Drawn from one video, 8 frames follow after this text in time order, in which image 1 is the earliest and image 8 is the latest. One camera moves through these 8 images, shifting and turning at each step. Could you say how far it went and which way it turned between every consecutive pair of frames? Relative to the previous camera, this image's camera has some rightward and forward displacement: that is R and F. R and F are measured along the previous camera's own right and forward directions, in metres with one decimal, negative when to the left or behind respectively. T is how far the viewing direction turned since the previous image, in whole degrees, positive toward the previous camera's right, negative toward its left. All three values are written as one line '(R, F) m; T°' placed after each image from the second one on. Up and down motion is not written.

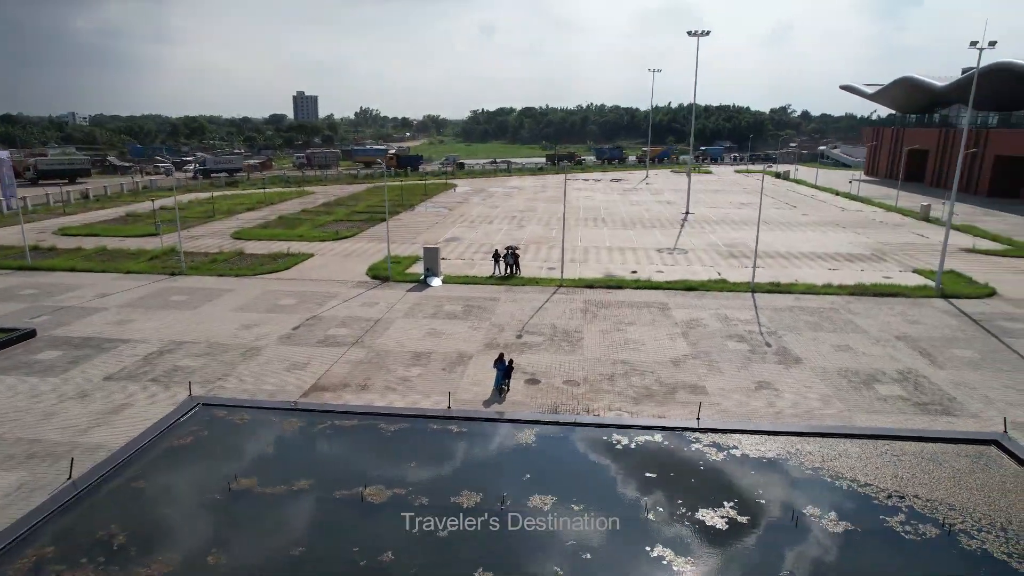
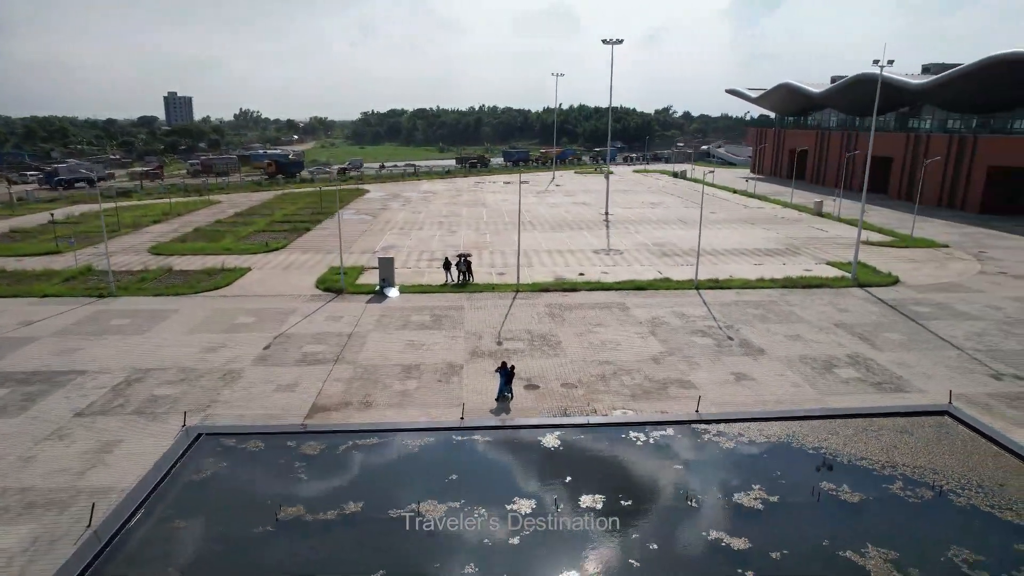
(-2.3, -0.2) m; +9°
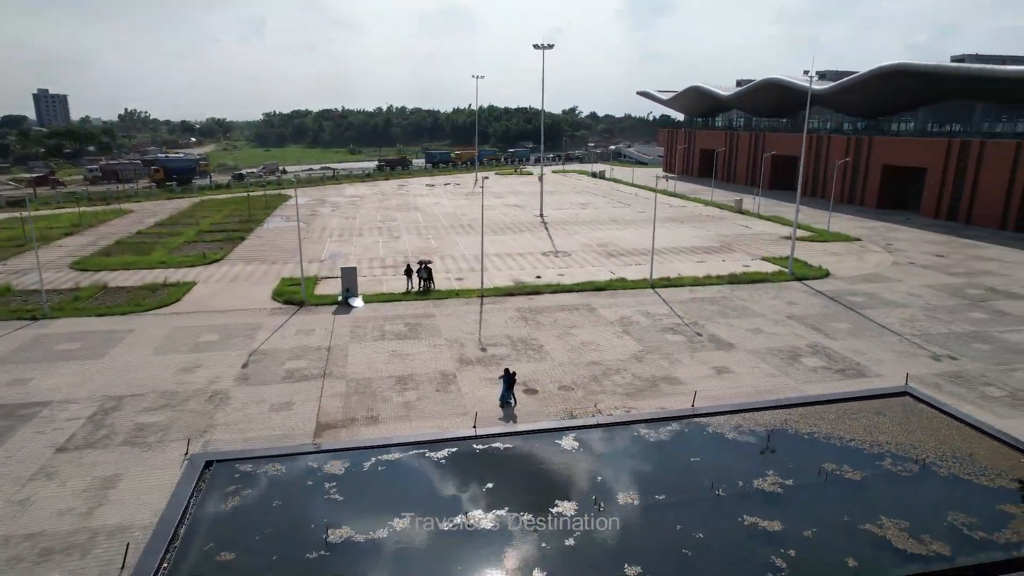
(-2.0, -0.2) m; +8°
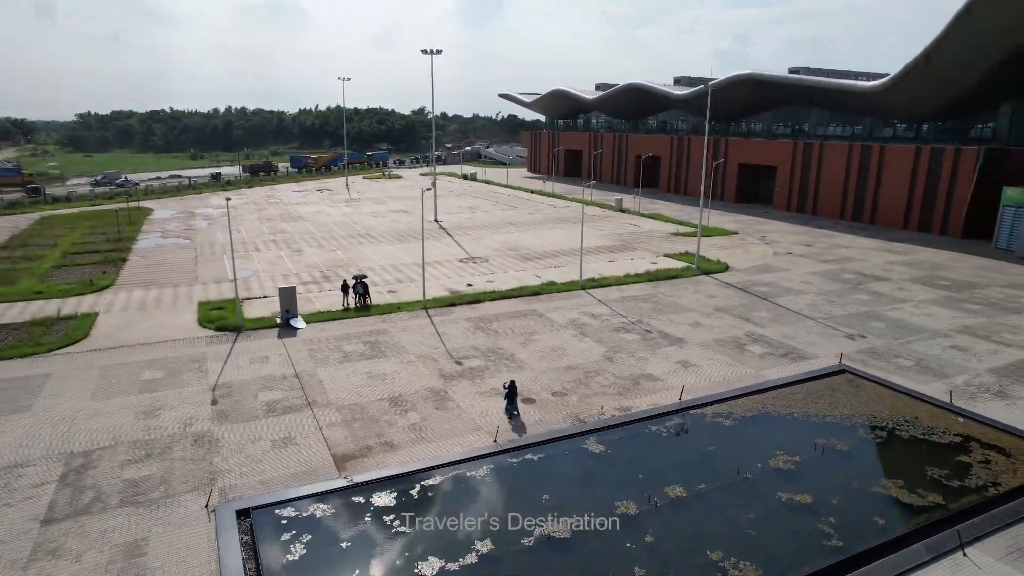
(-3.4, 0.0) m; +13°
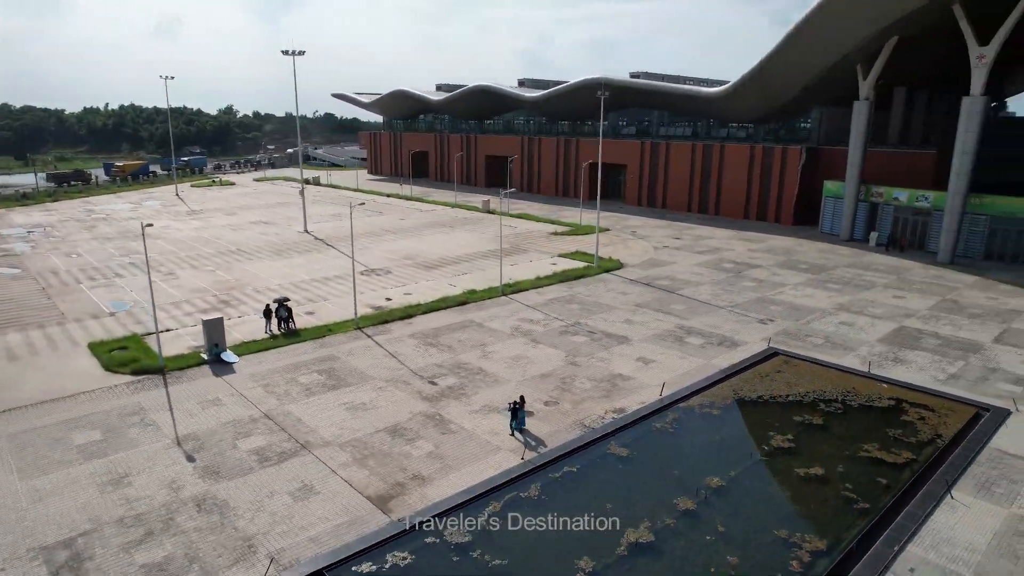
(-4.1, +0.4) m; +16°
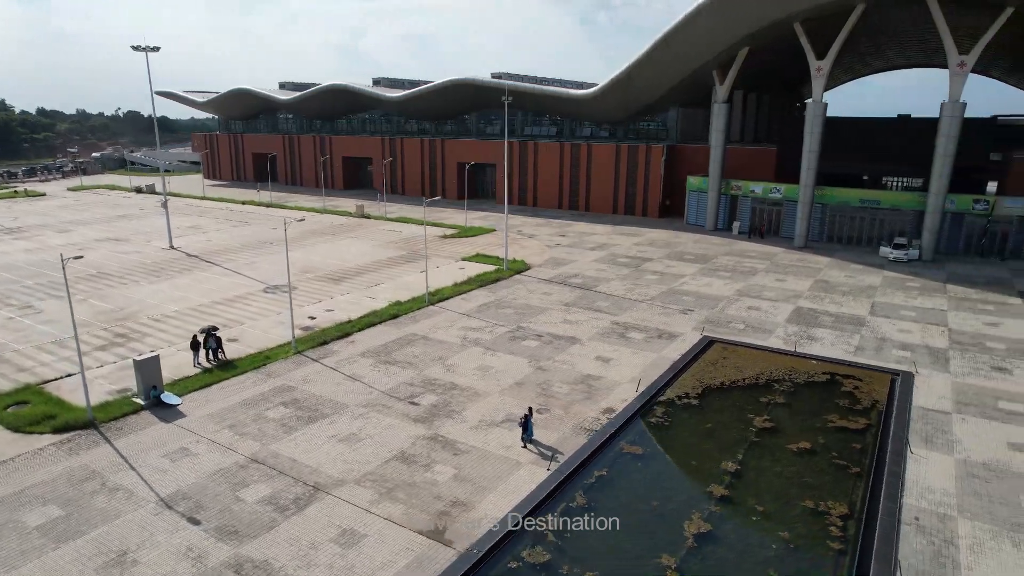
(-3.9, +0.4) m; +15°
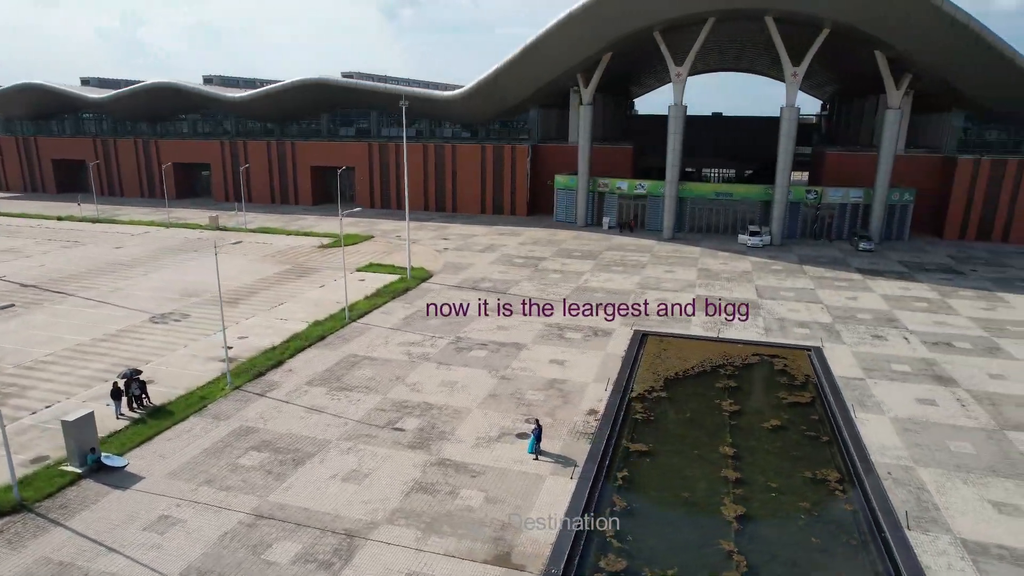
(-4.0, +0.6) m; +16°
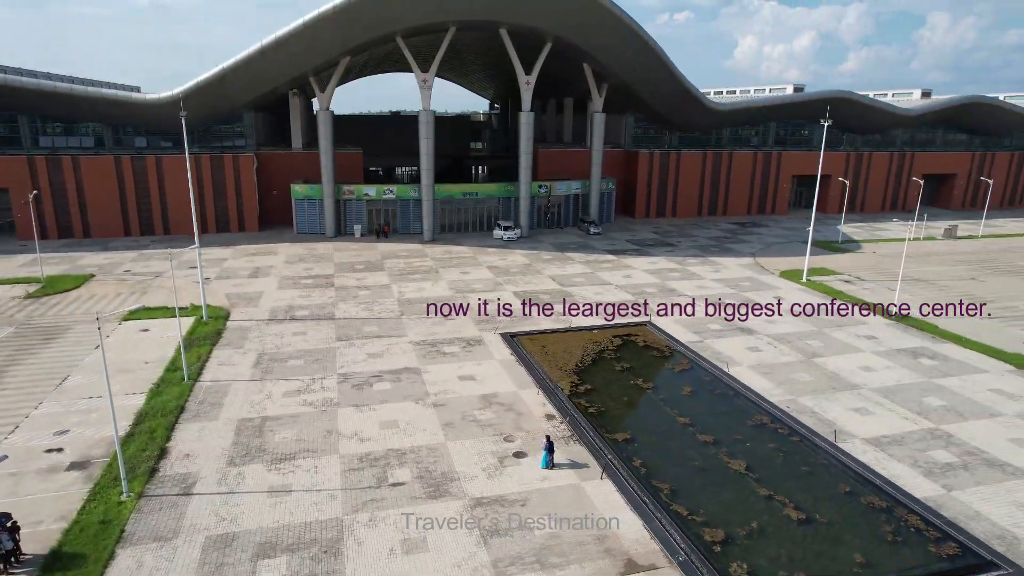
(-7.8, +2.1) m; +31°
